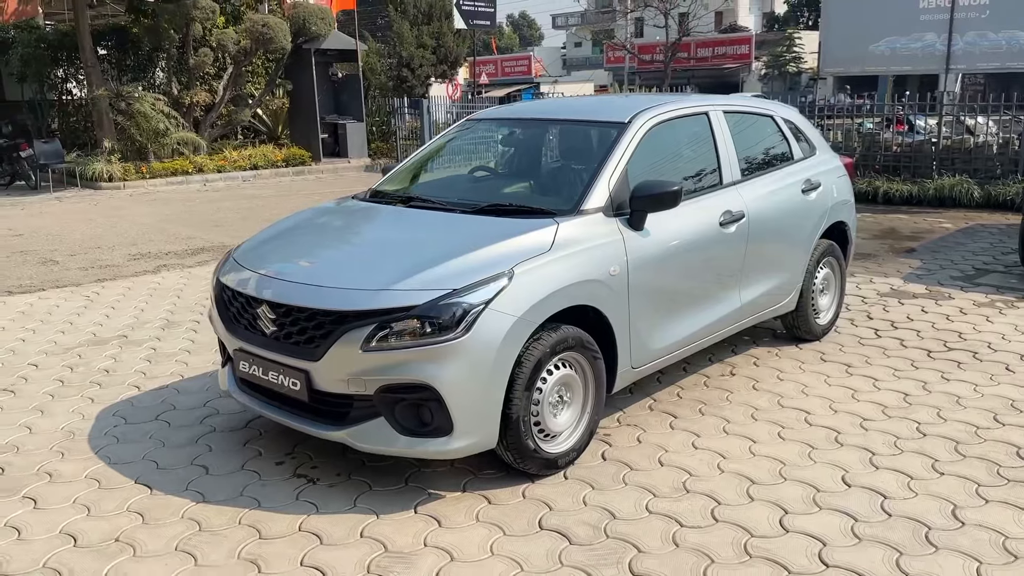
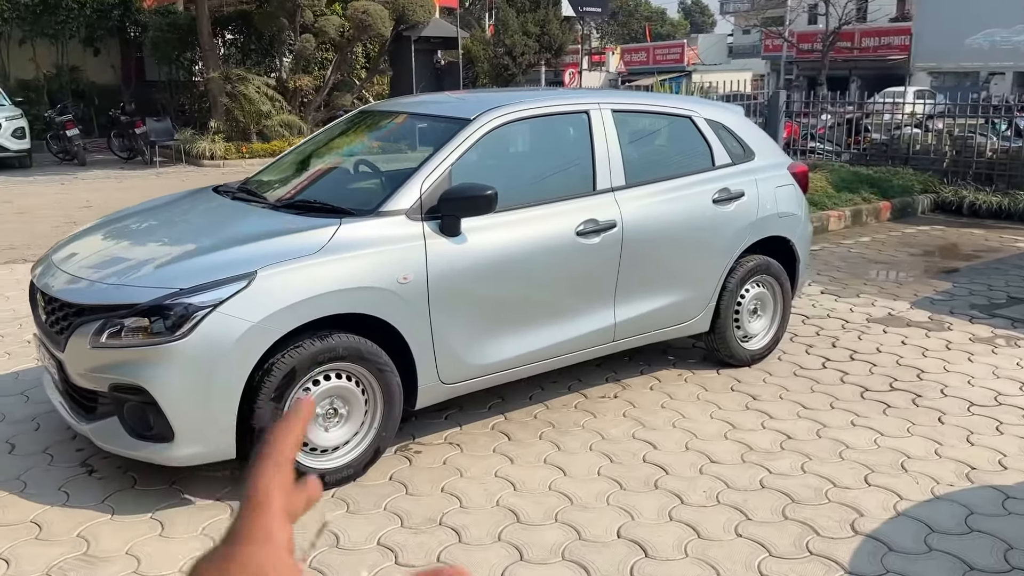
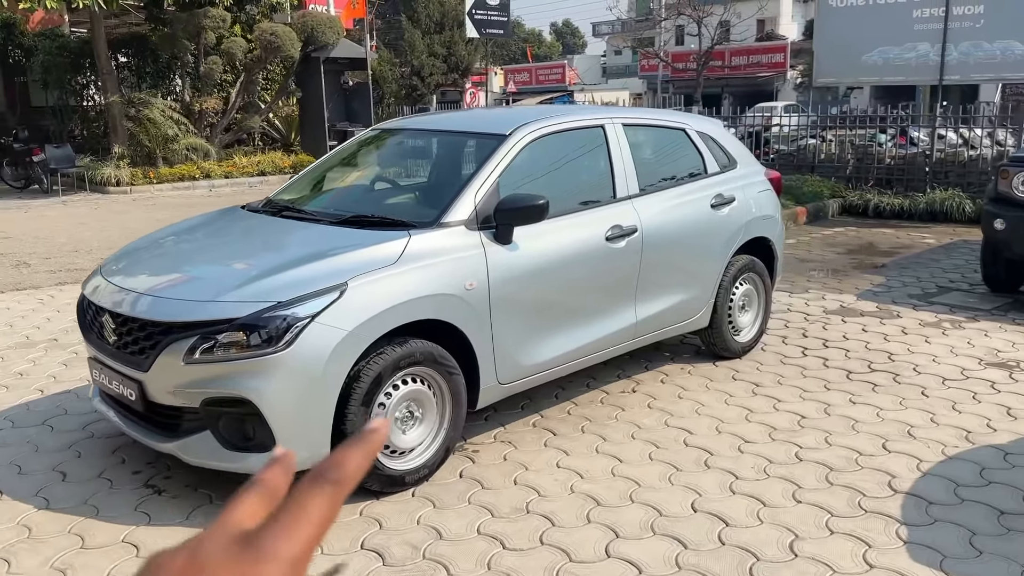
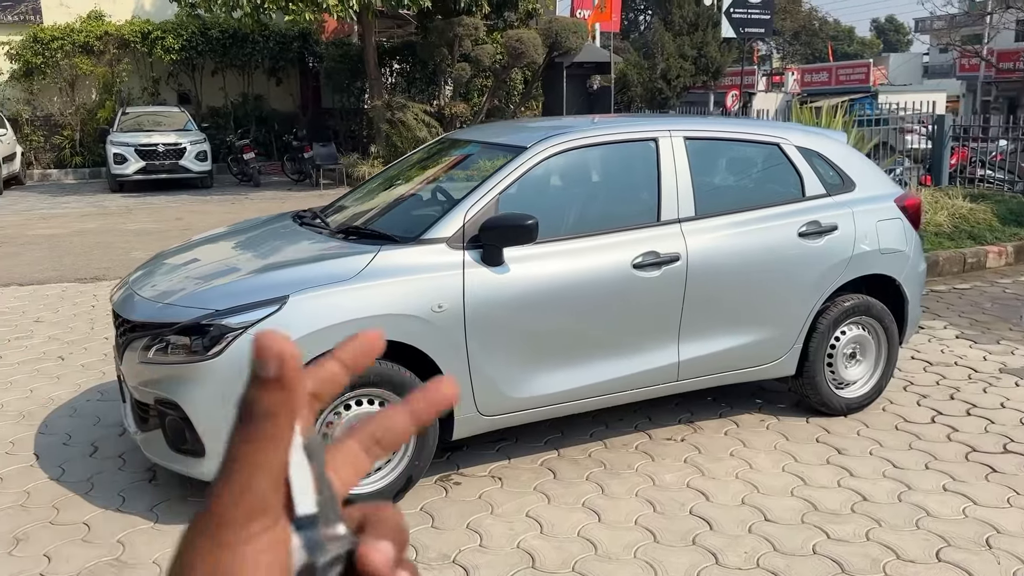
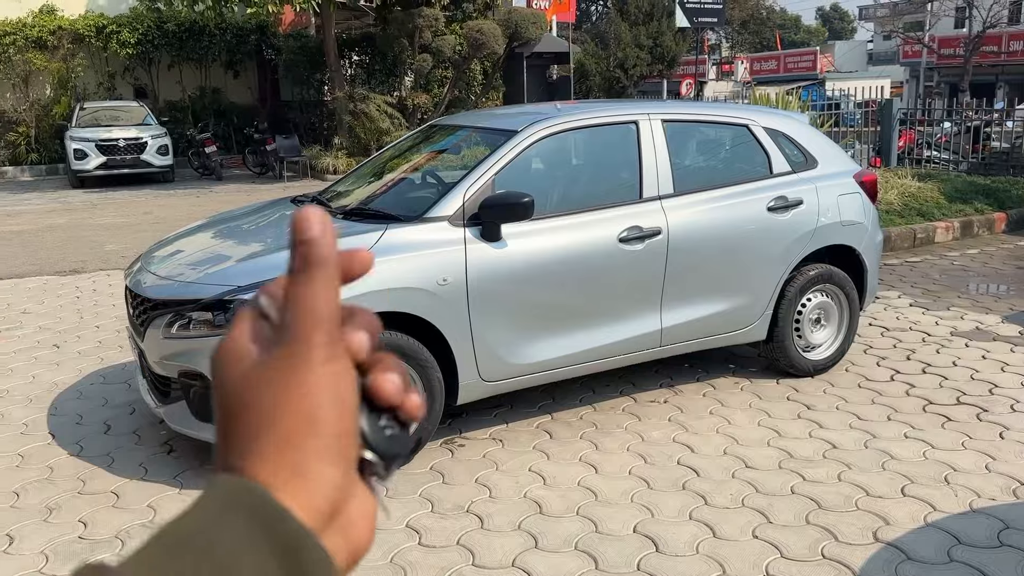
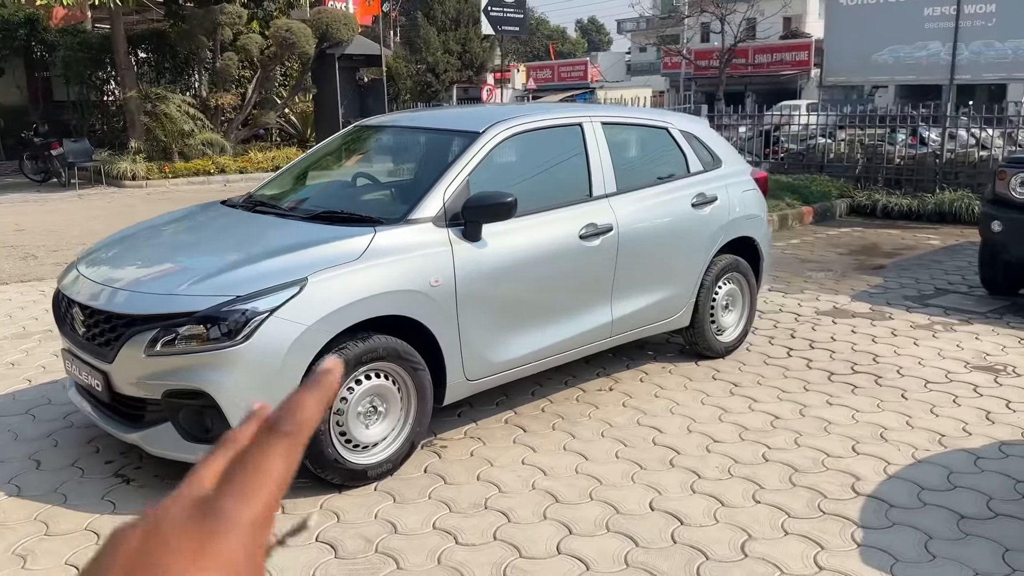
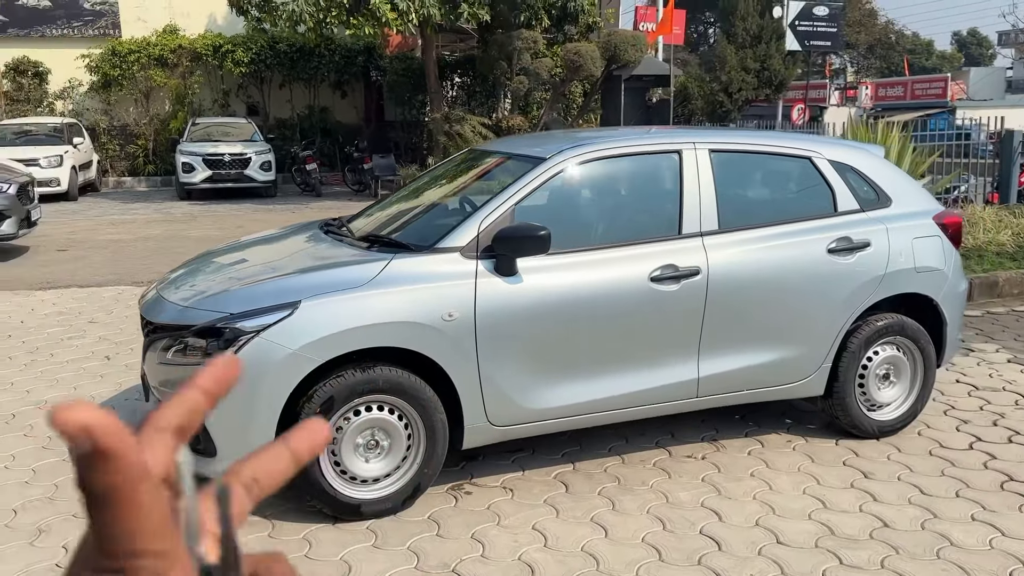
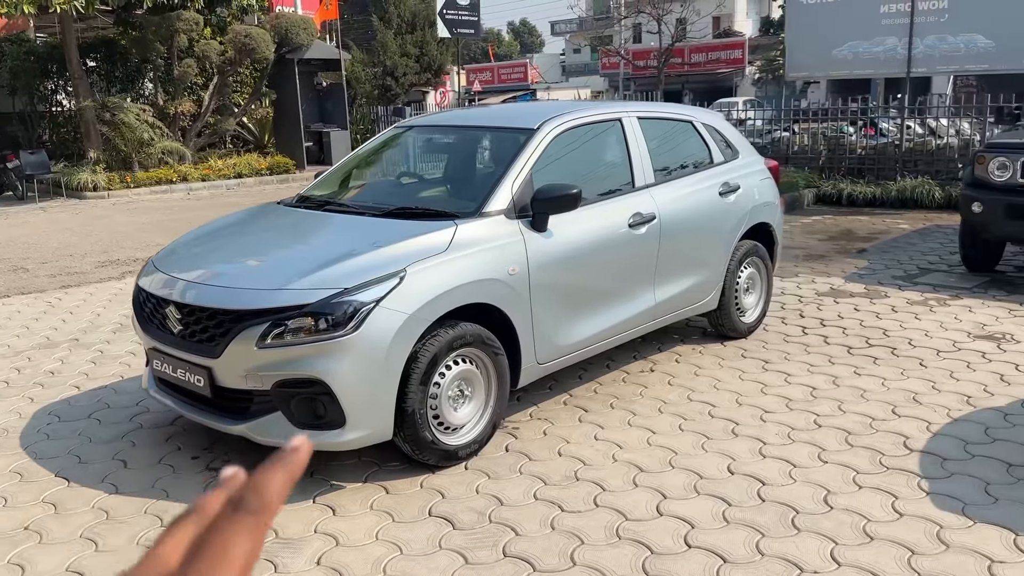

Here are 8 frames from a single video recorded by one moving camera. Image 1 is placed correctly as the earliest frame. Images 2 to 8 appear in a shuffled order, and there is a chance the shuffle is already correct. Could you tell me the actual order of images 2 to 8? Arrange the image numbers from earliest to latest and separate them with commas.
8, 3, 6, 2, 5, 4, 7
